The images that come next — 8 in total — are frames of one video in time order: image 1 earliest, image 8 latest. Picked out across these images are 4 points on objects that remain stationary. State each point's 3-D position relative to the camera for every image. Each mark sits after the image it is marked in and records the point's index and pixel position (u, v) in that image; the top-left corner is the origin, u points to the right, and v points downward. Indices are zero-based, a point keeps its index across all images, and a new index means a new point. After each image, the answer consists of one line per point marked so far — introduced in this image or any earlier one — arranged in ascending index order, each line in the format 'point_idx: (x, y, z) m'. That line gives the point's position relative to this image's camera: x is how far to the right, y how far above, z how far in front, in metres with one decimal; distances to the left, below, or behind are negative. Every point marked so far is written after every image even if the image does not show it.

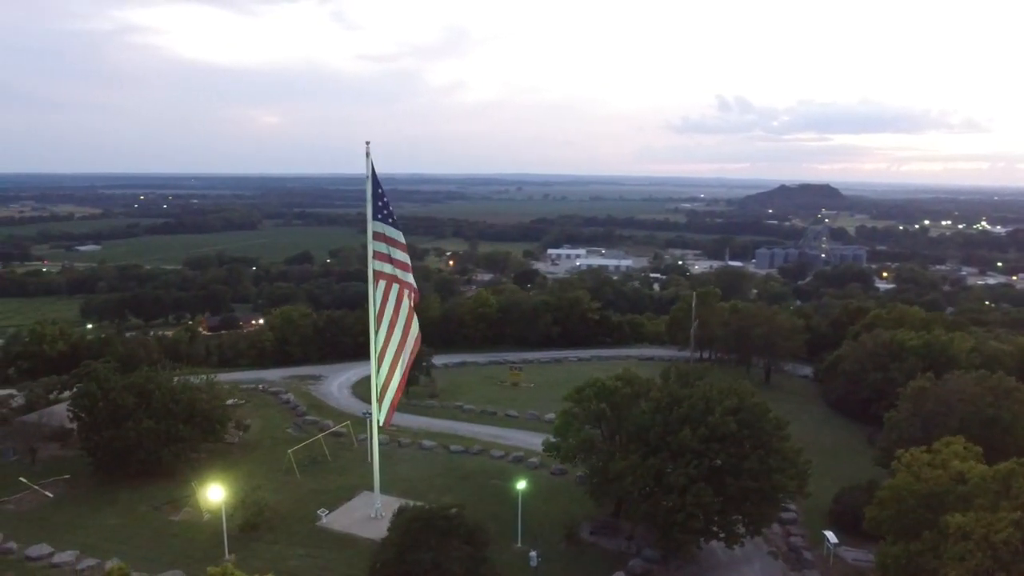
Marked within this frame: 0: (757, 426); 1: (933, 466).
0: (+6.1, -3.4, +19.0) m
1: (+9.2, -4.0, +16.7) m
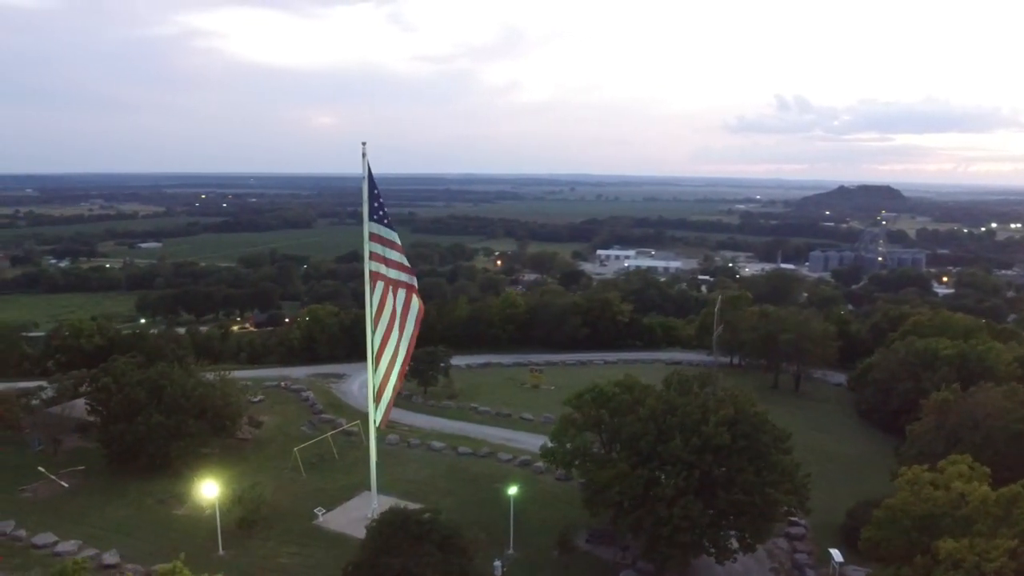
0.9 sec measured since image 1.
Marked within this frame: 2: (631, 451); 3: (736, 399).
0: (+5.8, -3.6, +18.3) m
1: (+8.7, -4.1, +15.7) m
2: (+2.9, -4.0, +18.4) m
3: (+5.7, -2.8, +19.3) m
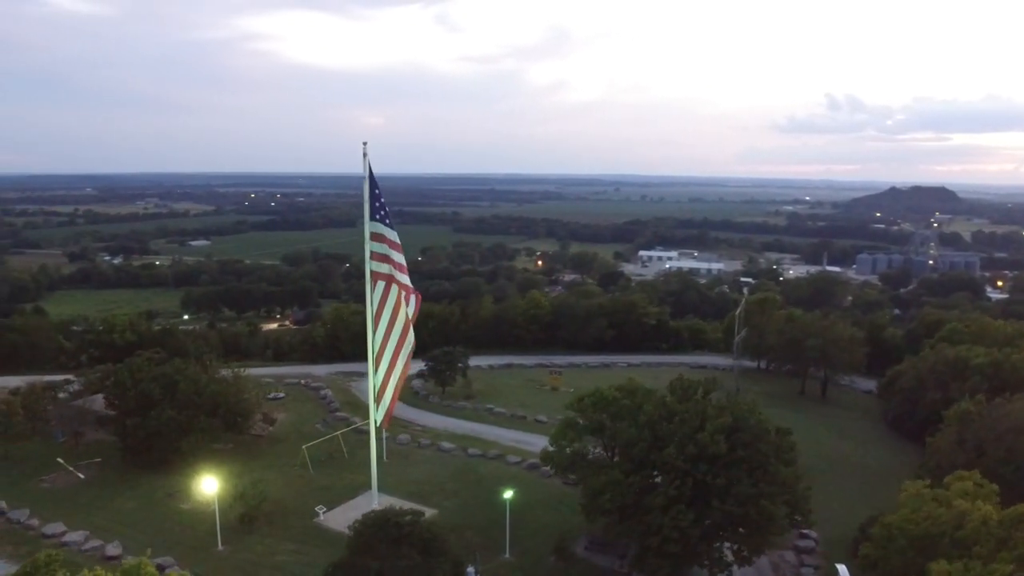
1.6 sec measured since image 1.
0: (+5.6, -3.7, +17.7) m
1: (+8.4, -4.2, +15.0) m
2: (+2.7, -4.1, +18.0) m
3: (+5.6, -2.9, +18.7) m
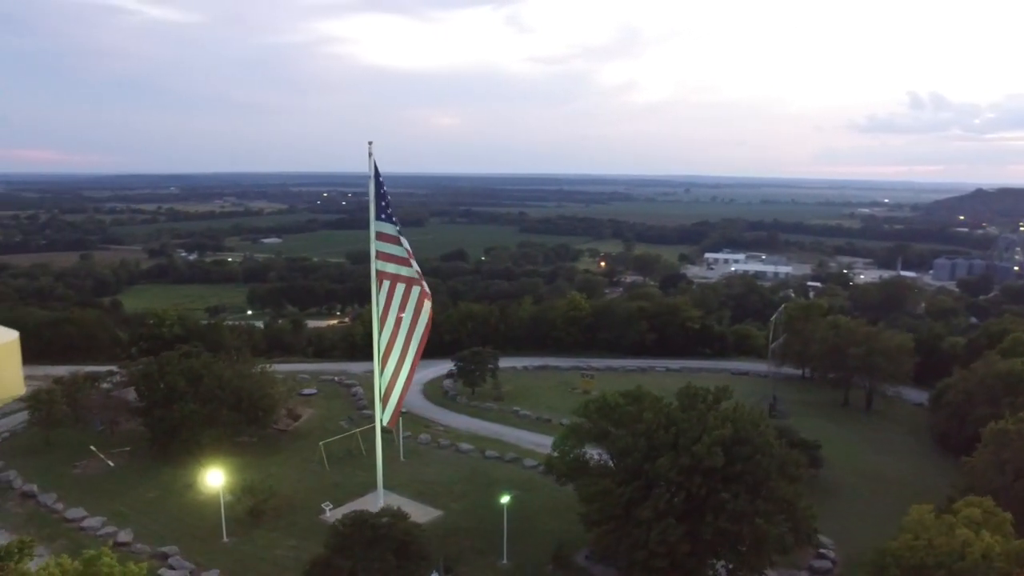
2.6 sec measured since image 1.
0: (+5.4, -3.8, +16.9) m
1: (+7.8, -4.4, +13.9) m
2: (+2.5, -4.2, +17.5) m
3: (+5.4, -3.1, +17.9) m
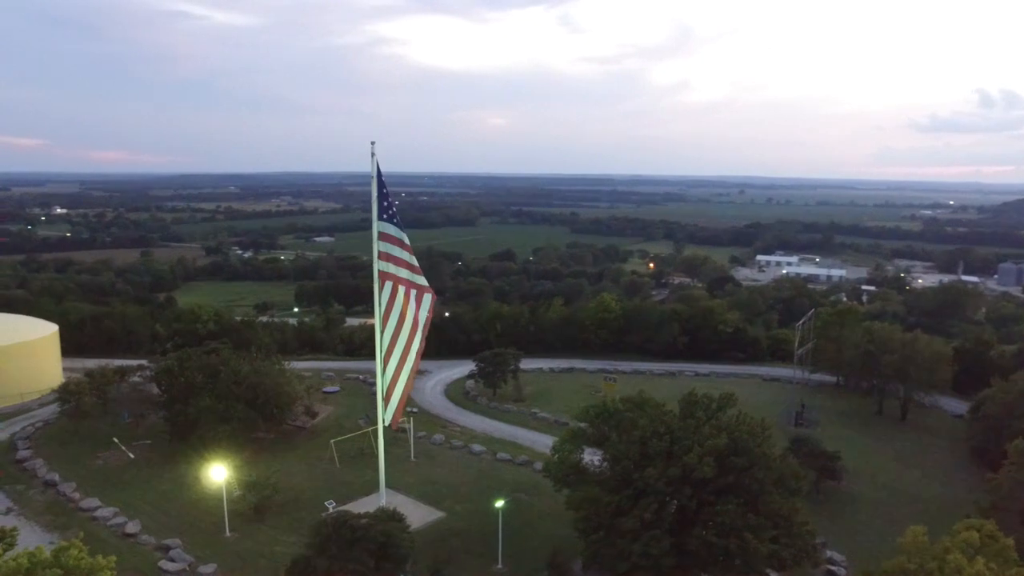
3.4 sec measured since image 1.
0: (+5.1, -3.9, +16.3) m
1: (+7.3, -4.5, +13.1) m
2: (+2.2, -4.2, +17.1) m
3: (+5.2, -3.2, +17.3) m
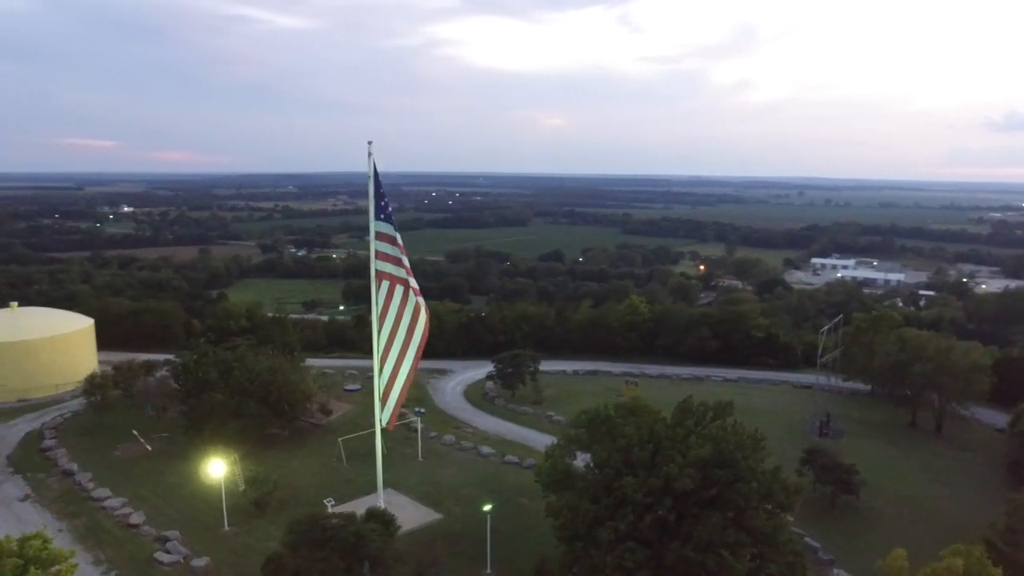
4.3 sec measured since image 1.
0: (+4.6, -4.0, +15.7) m
1: (+6.6, -4.6, +12.4) m
2: (+1.8, -4.3, +16.6) m
3: (+4.7, -3.3, +16.6) m
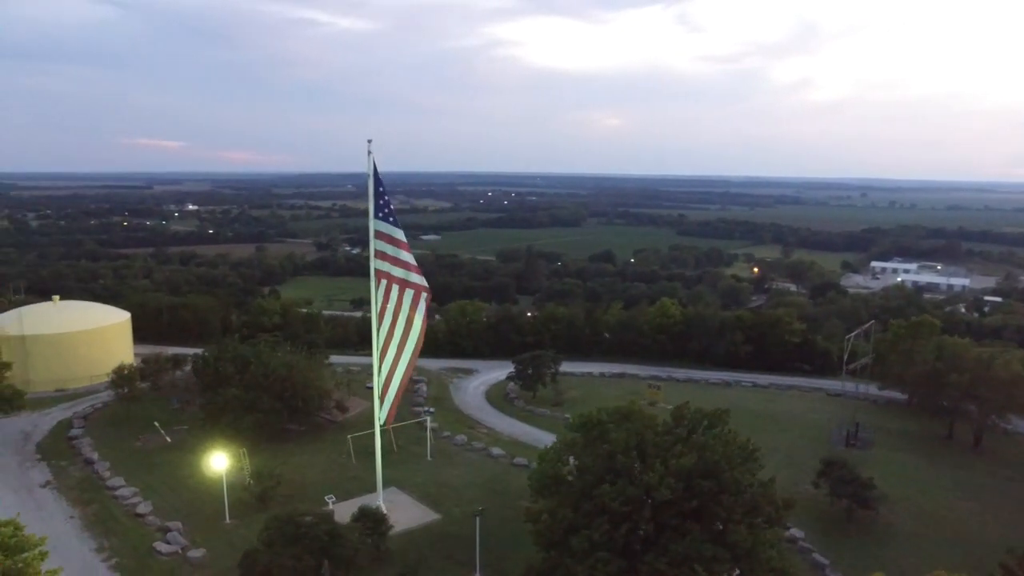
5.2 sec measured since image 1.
0: (+4.1, -4.0, +15.1) m
1: (+5.8, -4.7, +11.7) m
2: (+1.3, -4.3, +16.3) m
3: (+4.3, -3.3, +16.0) m
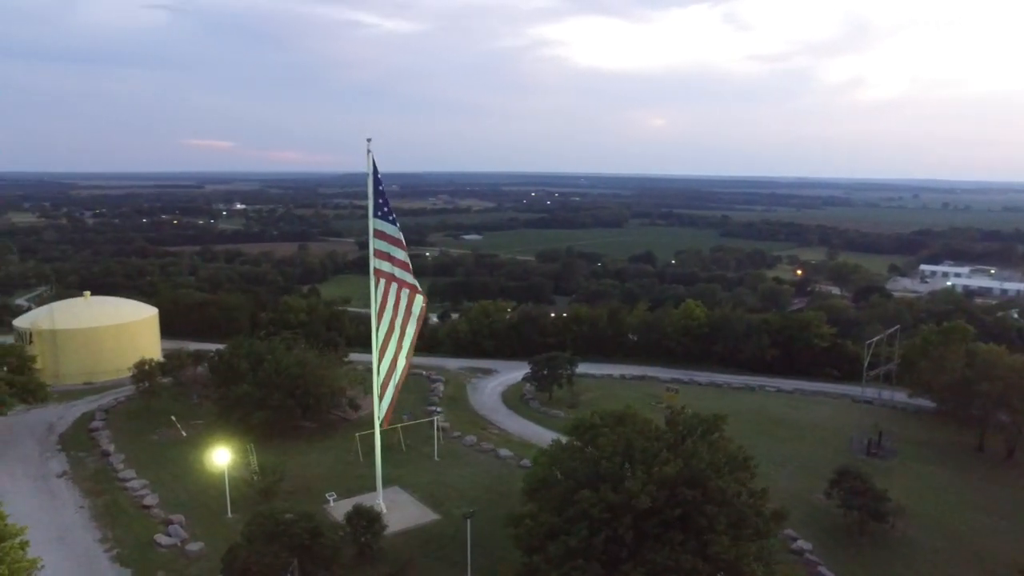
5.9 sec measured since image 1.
0: (+3.6, -4.1, +14.6) m
1: (+5.2, -4.8, +11.1) m
2: (+1.0, -4.3, +16.0) m
3: (+4.0, -3.4, +15.6) m
